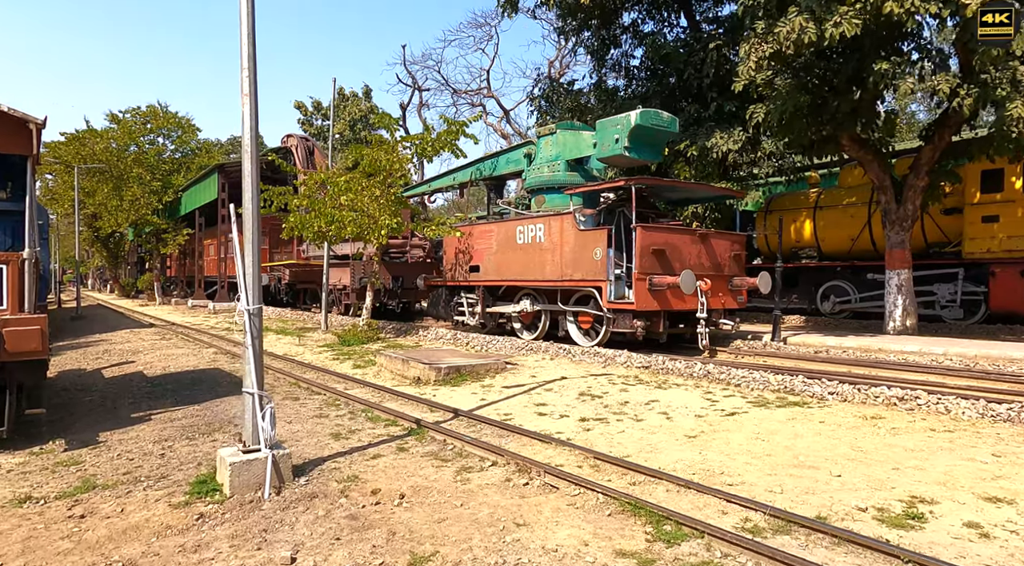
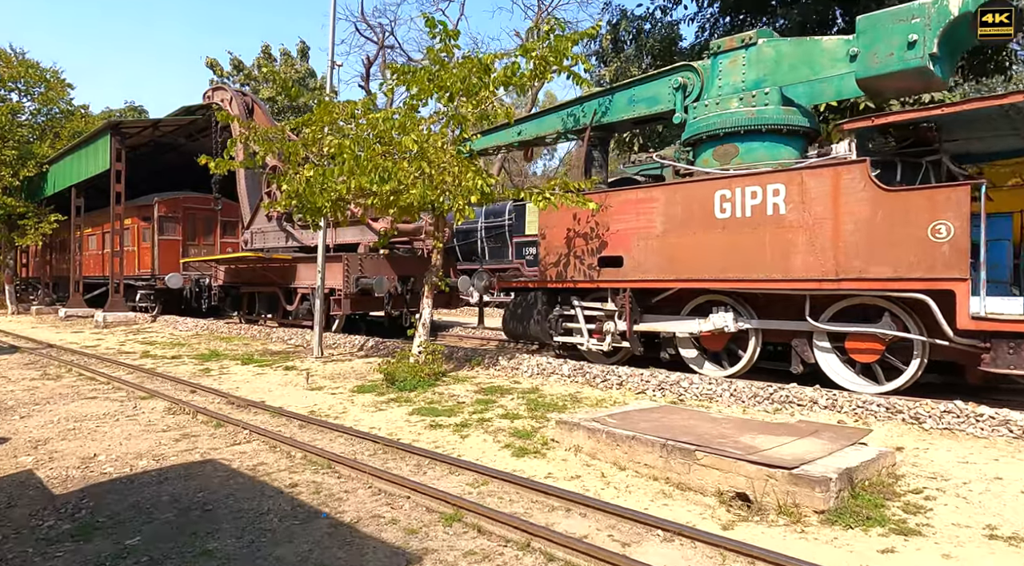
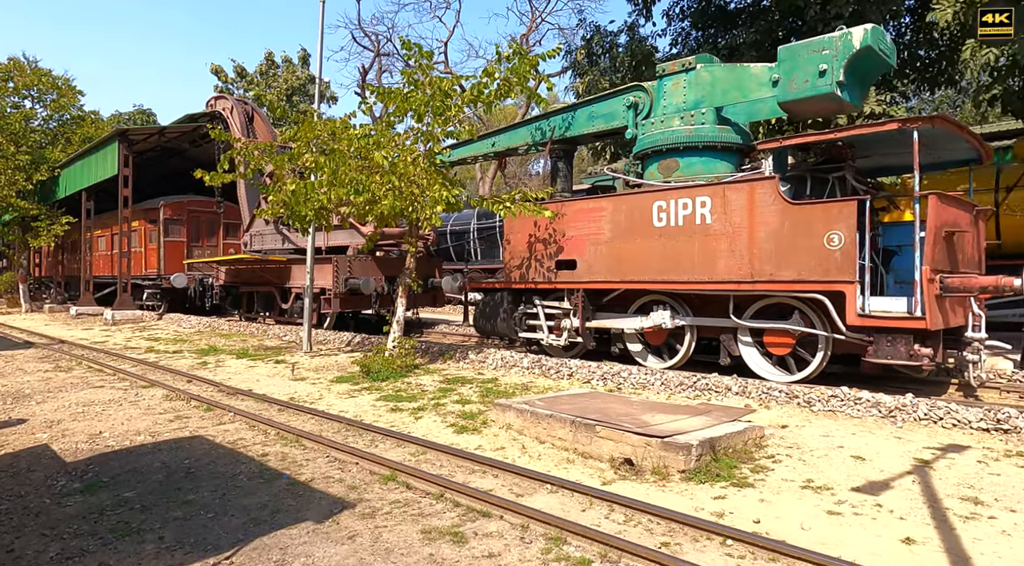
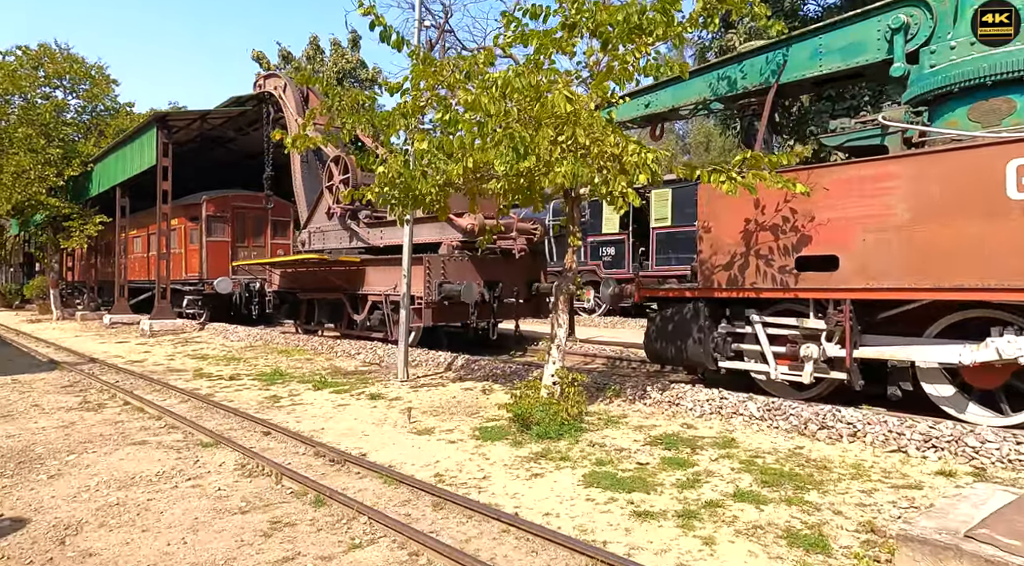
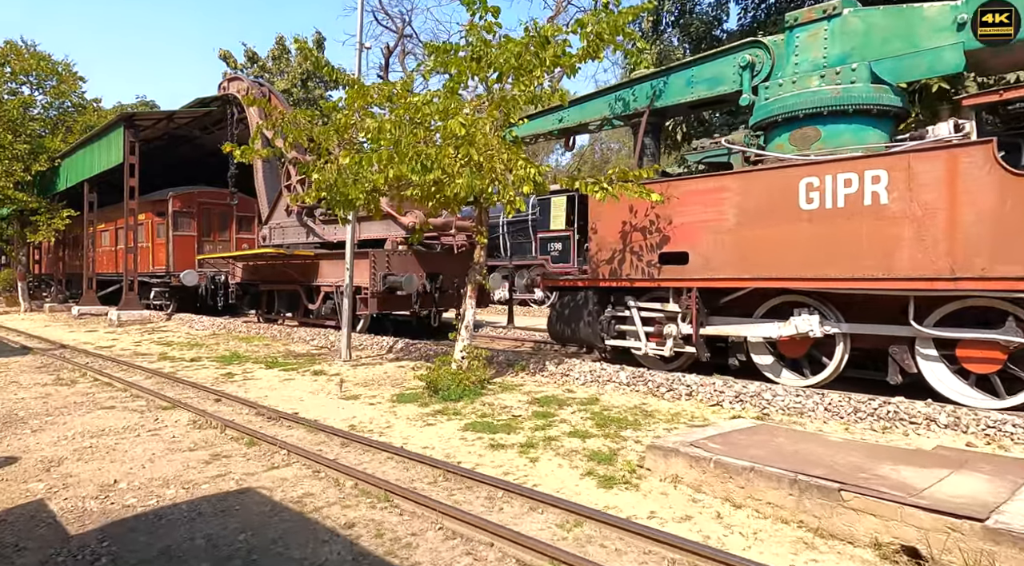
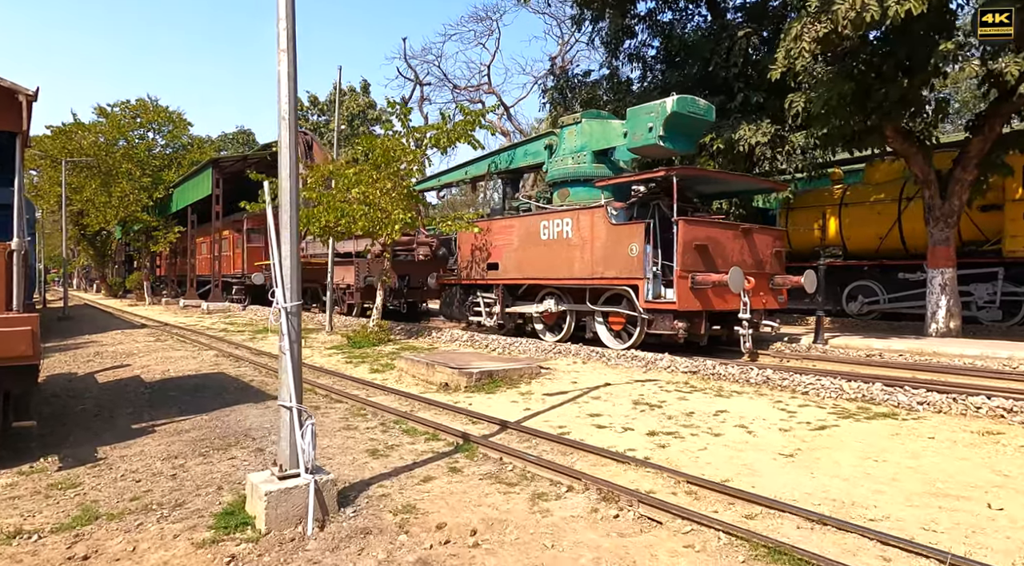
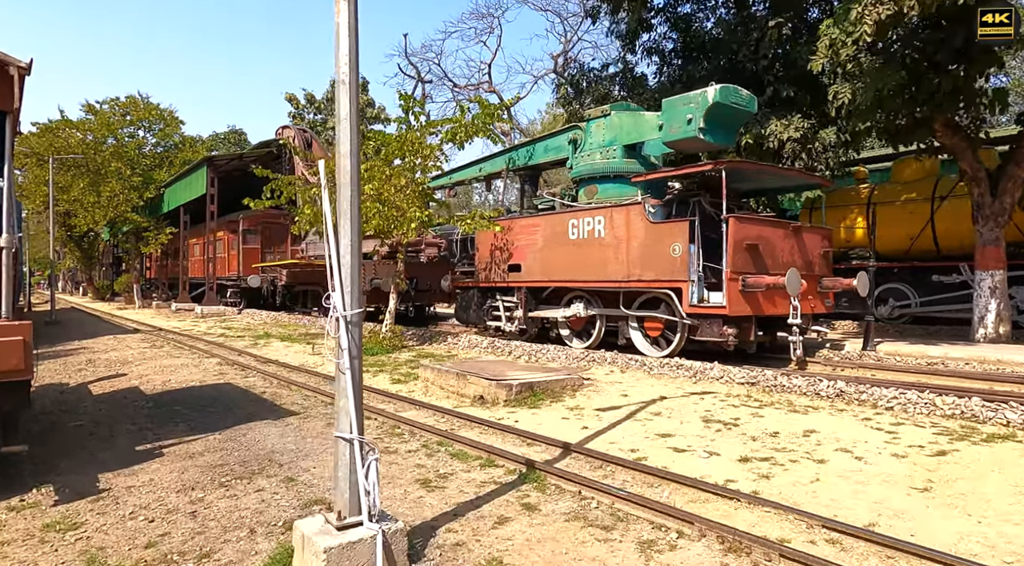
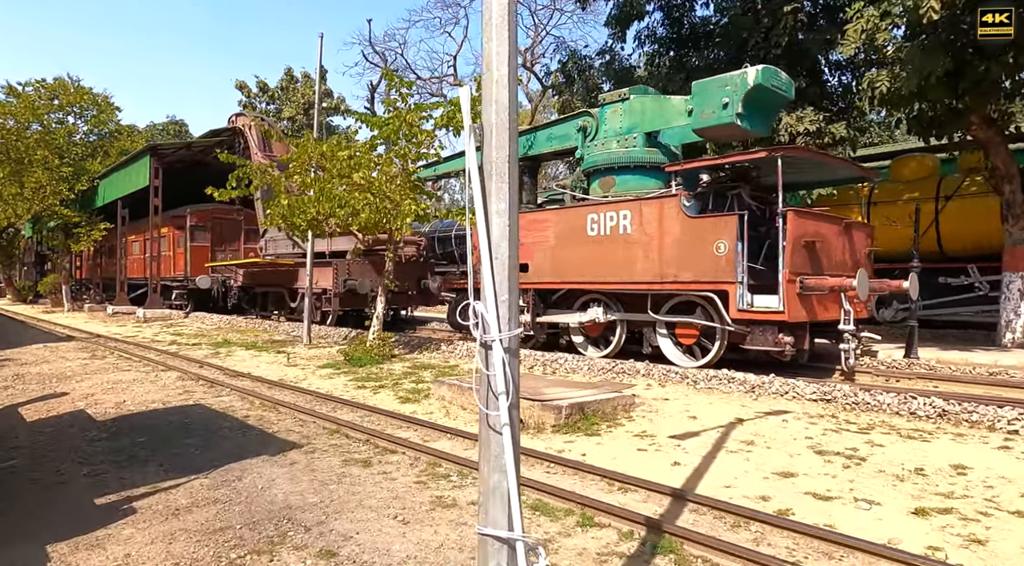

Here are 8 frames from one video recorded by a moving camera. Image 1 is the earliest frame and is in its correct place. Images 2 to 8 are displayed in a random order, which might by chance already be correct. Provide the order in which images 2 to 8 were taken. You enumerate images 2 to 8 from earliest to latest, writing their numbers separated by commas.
6, 7, 8, 3, 2, 5, 4
